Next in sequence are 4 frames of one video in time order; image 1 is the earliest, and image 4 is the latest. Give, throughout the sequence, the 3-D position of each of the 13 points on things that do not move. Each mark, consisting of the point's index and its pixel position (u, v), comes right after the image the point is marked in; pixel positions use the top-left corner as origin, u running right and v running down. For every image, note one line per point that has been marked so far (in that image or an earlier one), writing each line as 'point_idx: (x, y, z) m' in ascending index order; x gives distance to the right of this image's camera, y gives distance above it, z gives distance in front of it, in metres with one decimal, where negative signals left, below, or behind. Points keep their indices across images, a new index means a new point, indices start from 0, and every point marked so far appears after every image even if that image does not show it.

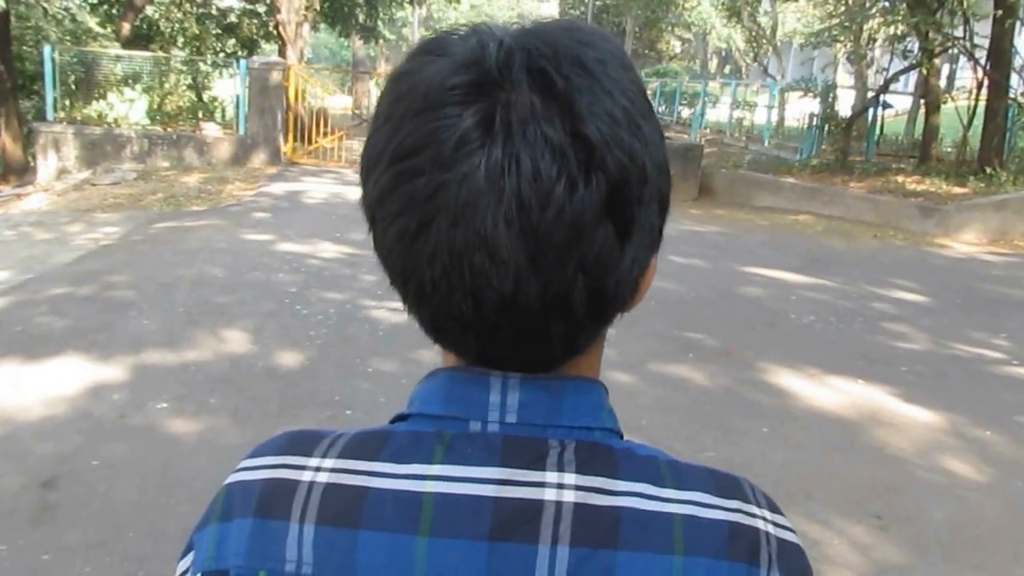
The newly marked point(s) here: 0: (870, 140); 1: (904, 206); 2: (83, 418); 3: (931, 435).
0: (+5.8, +2.4, +14.2) m
1: (+4.9, +1.0, +11.0) m
2: (-1.9, -0.6, +3.9) m
3: (+2.2, -0.8, +4.6) m
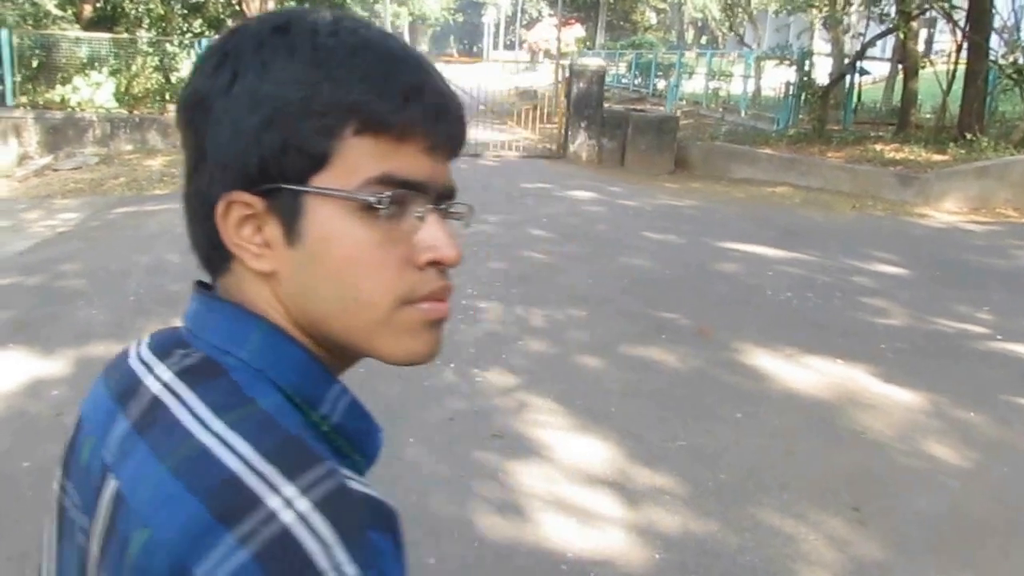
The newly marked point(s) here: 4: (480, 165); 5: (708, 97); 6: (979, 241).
0: (+5.3, +2.9, +14.0) m
1: (+4.5, +1.4, +10.8) m
2: (-2.0, -0.6, +3.6) m
3: (+2.0, -0.6, +4.4) m
4: (-0.4, +1.7, +12.3) m
5: (+3.7, +3.6, +16.5) m
6: (+4.6, +0.5, +8.7) m
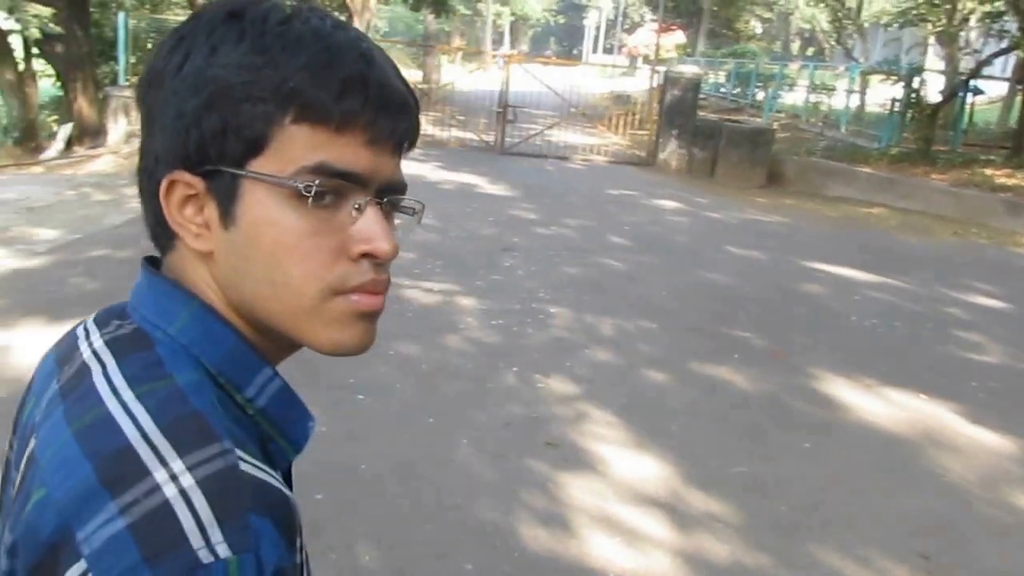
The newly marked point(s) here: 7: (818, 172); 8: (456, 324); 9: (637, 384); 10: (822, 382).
0: (+6.7, +2.4, +13.4) m
1: (+5.5, +1.0, +10.3) m
2: (-1.8, -0.4, +3.7) m
3: (+2.2, -0.8, +4.1) m
4: (+0.8, +1.7, +12.2) m
5: (+5.4, +3.2, +16.0) m
6: (+5.3, +0.1, +8.1) m
7: (+4.1, +1.5, +11.9) m
8: (-0.3, -0.2, +5.3) m
9: (+0.7, -0.5, +4.7) m
10: (+1.7, -0.5, +4.9) m
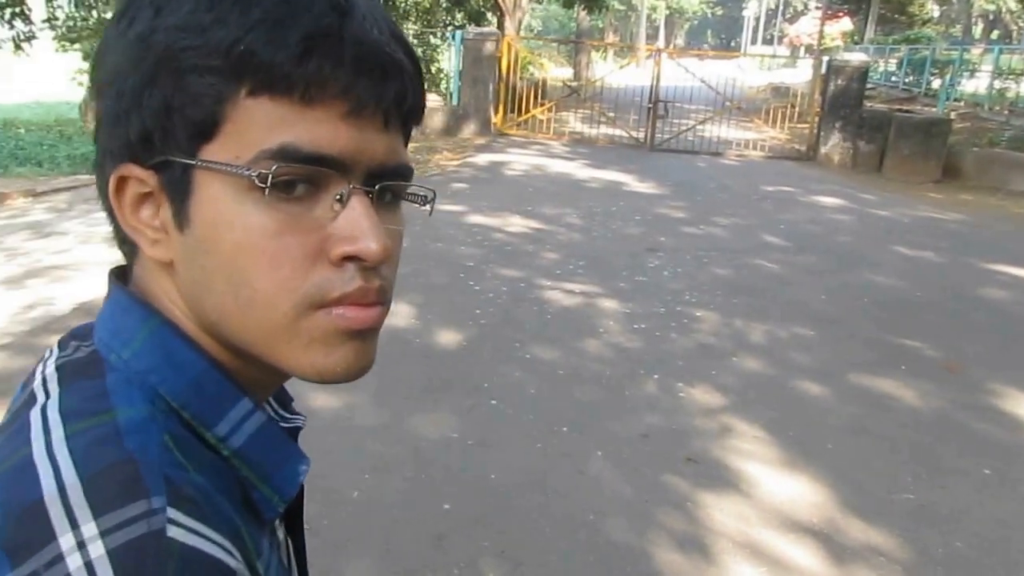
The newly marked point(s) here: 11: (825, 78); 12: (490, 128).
0: (+8.9, +2.3, +11.9) m
1: (+7.1, +0.9, +9.0) m
2: (-1.3, -0.4, +3.8) m
3: (+2.8, -0.8, +3.5) m
4: (+2.8, +1.6, +11.7) m
5: (+8.0, +3.2, +14.7) m
6: (+6.6, 0.0, +6.9) m
7: (+6.0, +1.5, +10.8) m
8: (+0.5, -0.2, +5.1) m
9: (+1.4, -0.5, +4.3) m
10: (+2.4, -0.5, +4.3) m
11: (+4.2, +2.8, +11.9) m
12: (-0.3, +2.5, +13.5) m
